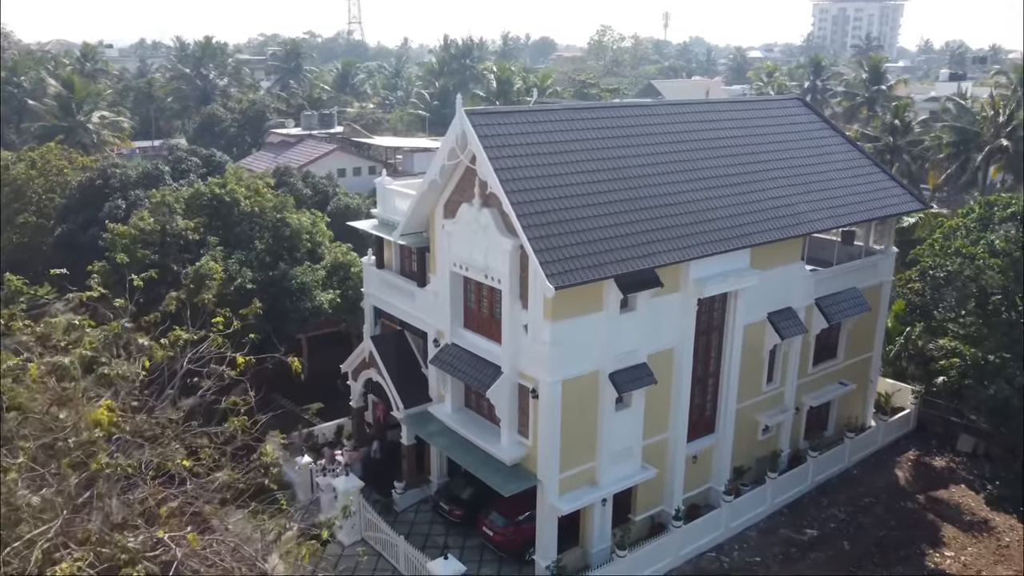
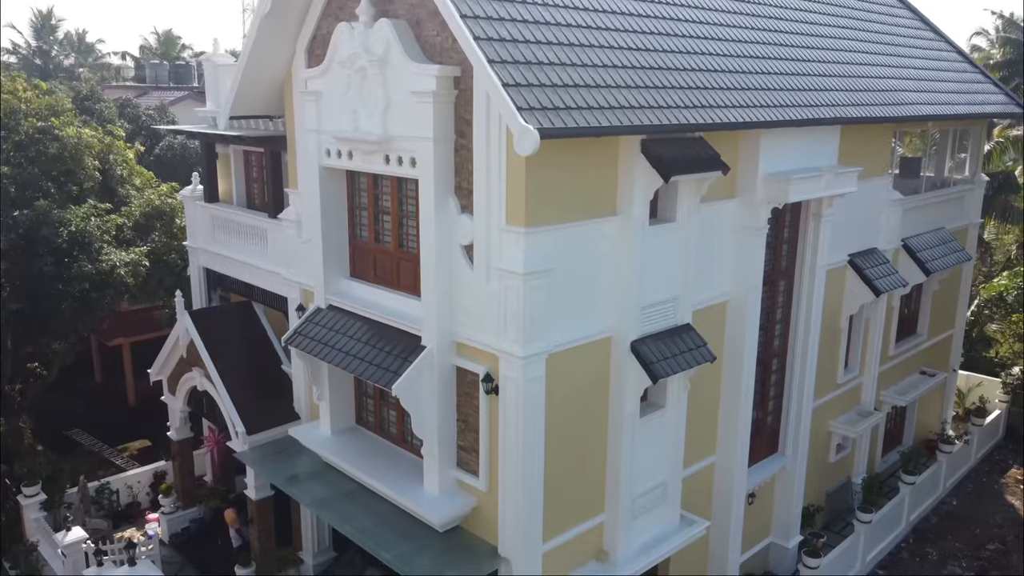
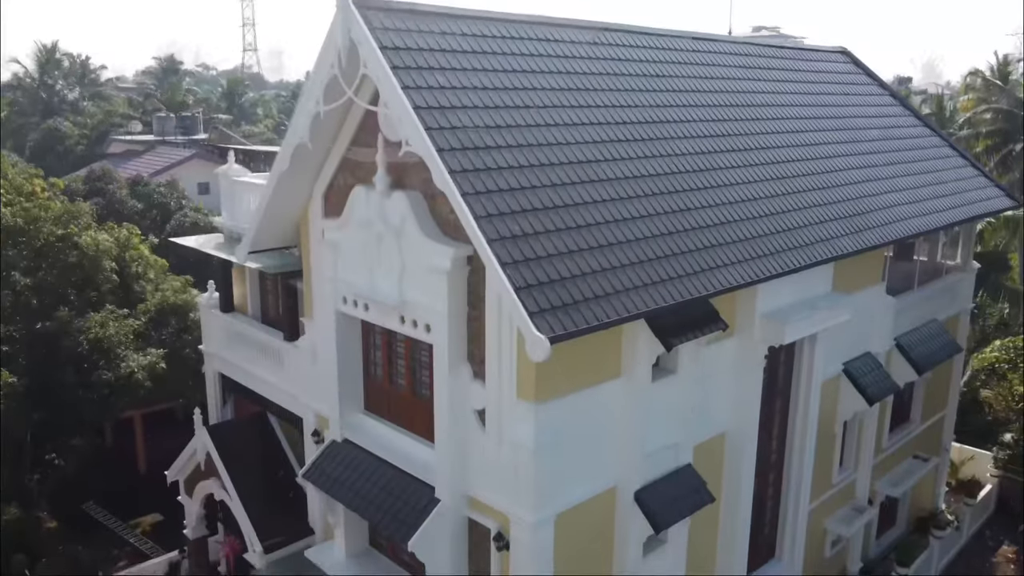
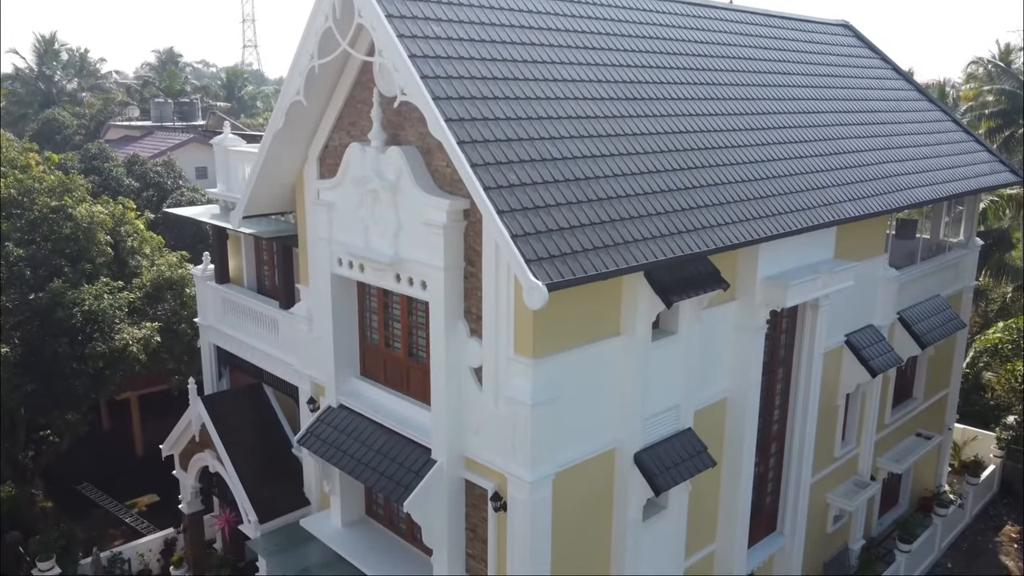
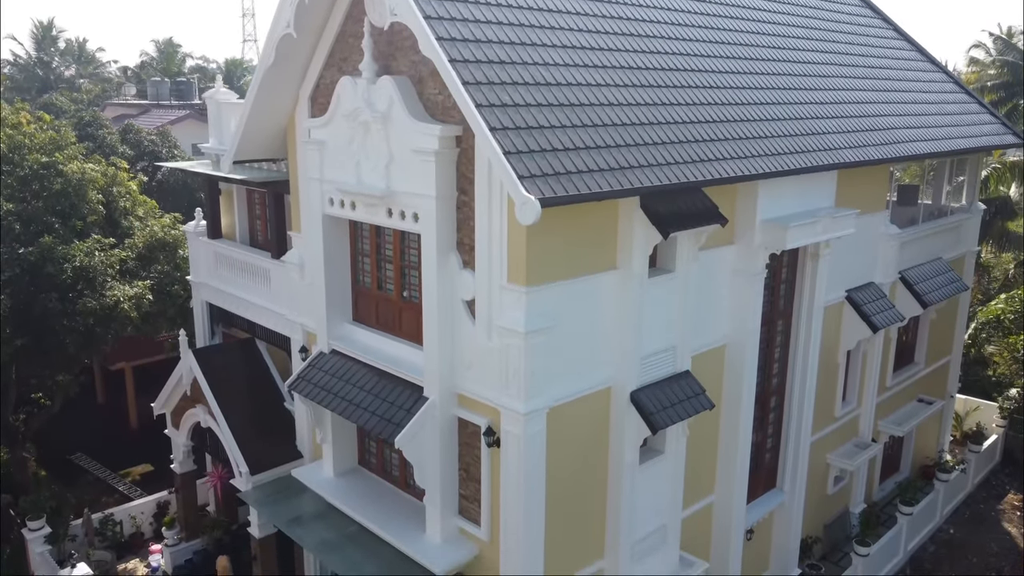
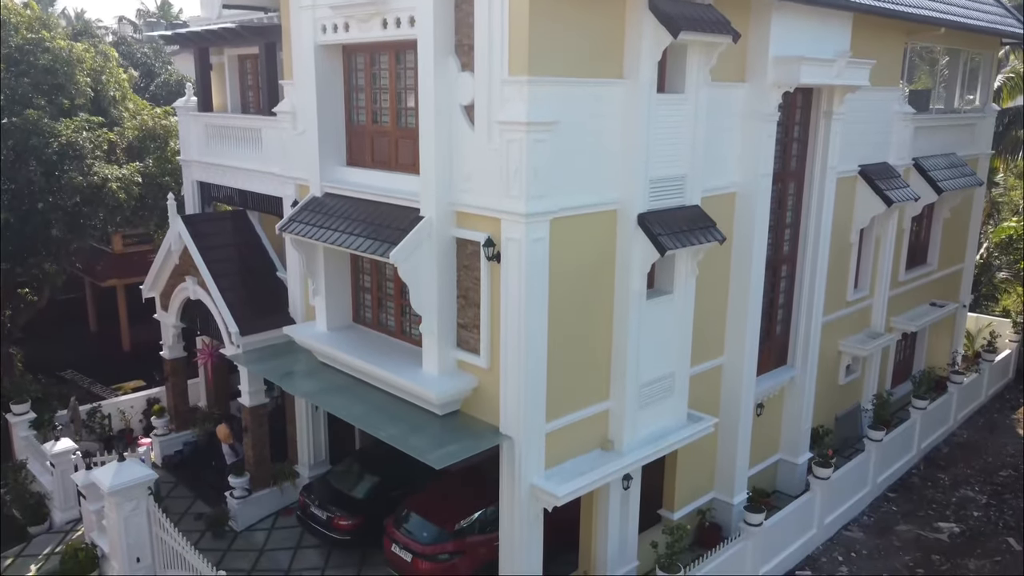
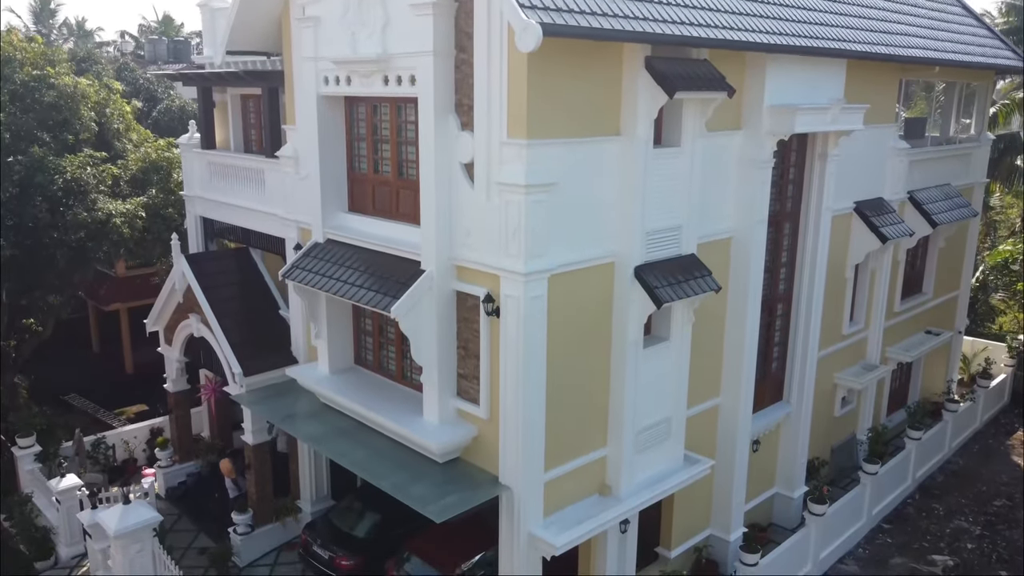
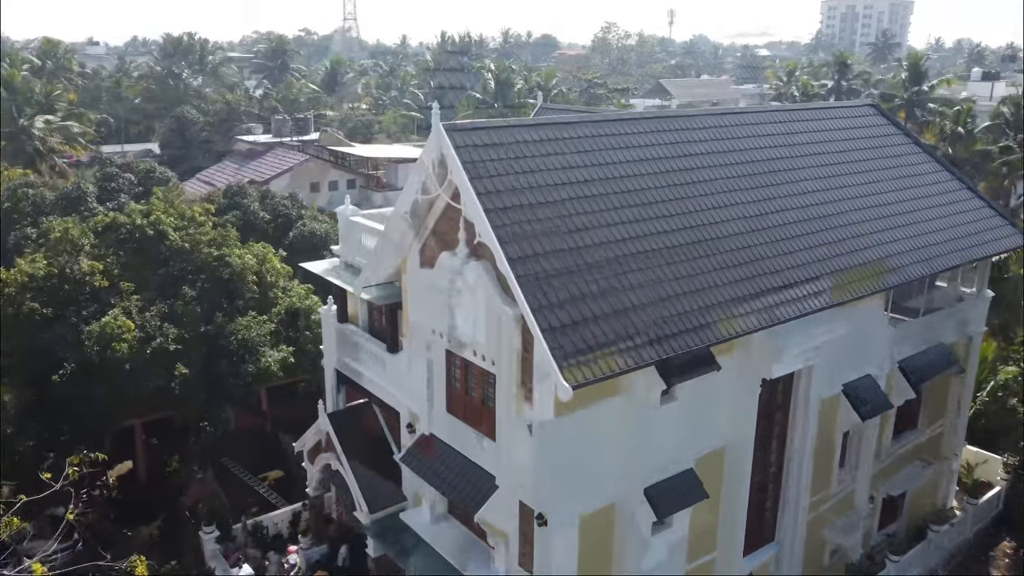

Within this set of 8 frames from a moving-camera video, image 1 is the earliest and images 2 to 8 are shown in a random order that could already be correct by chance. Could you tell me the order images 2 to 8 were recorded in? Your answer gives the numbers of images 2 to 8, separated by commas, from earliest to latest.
8, 3, 4, 5, 2, 7, 6
